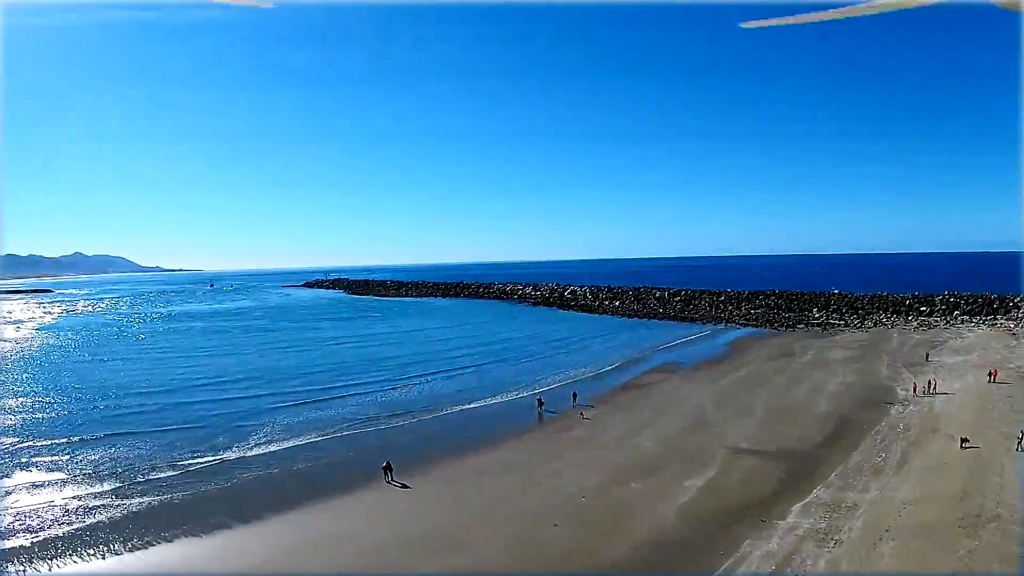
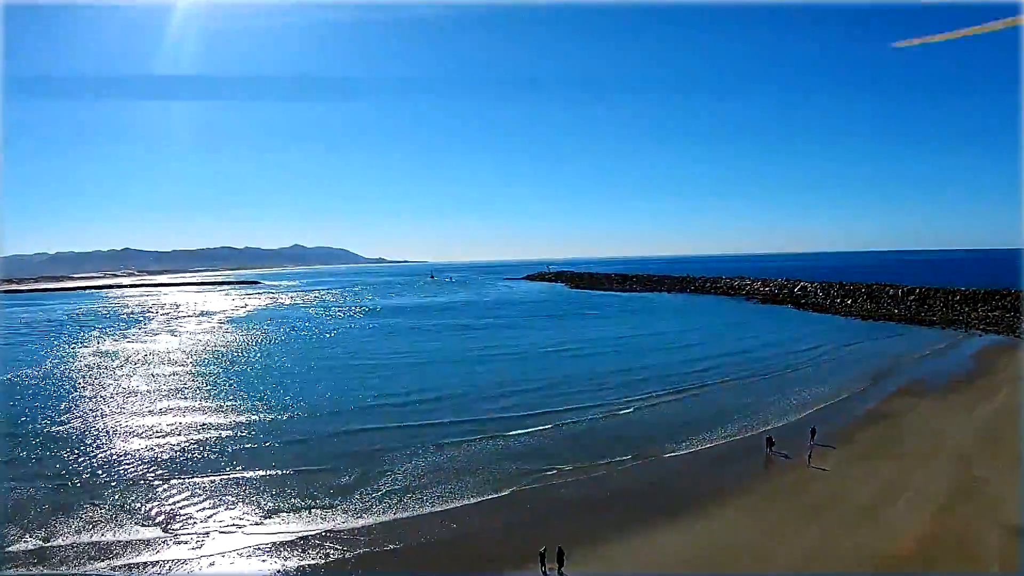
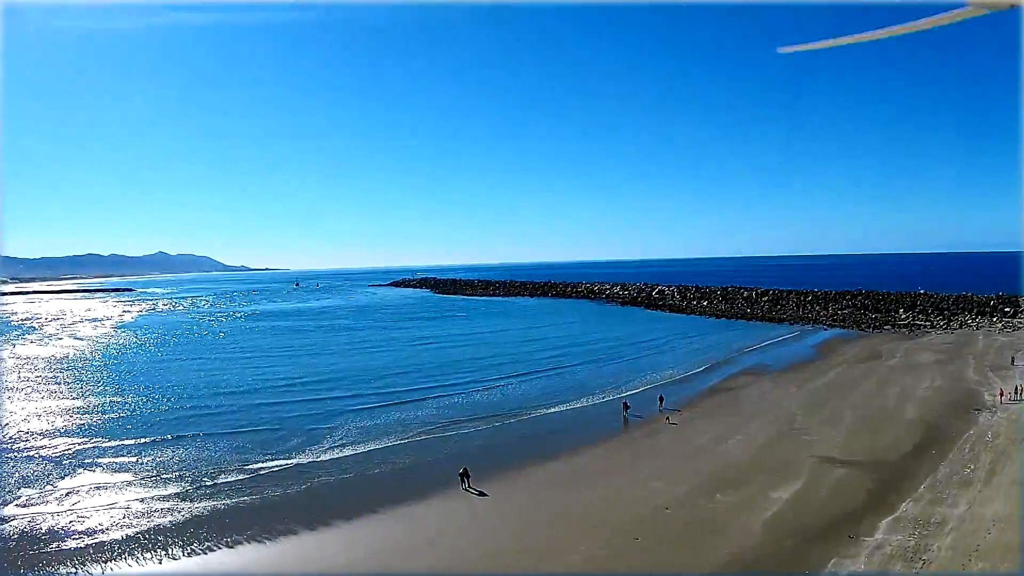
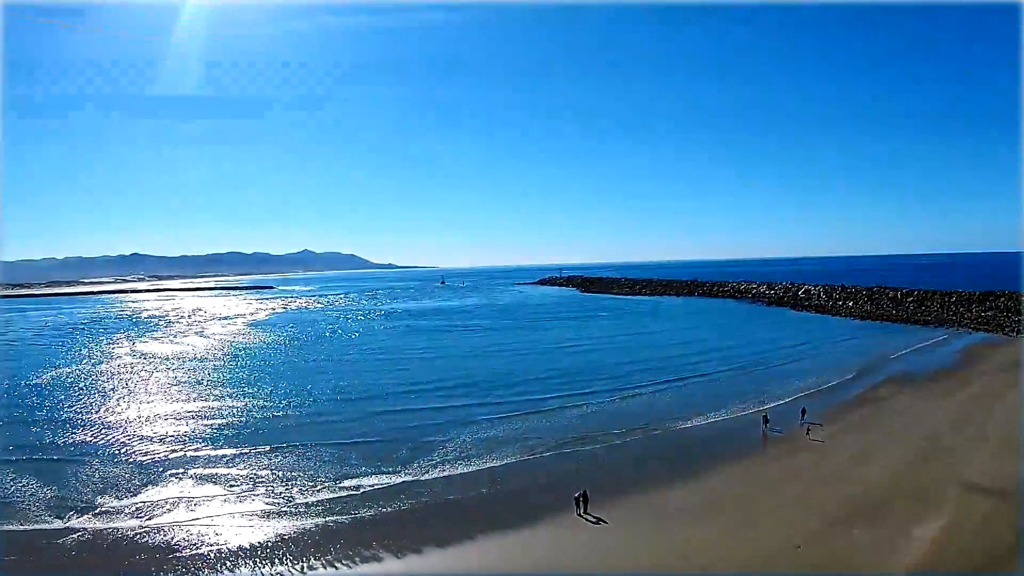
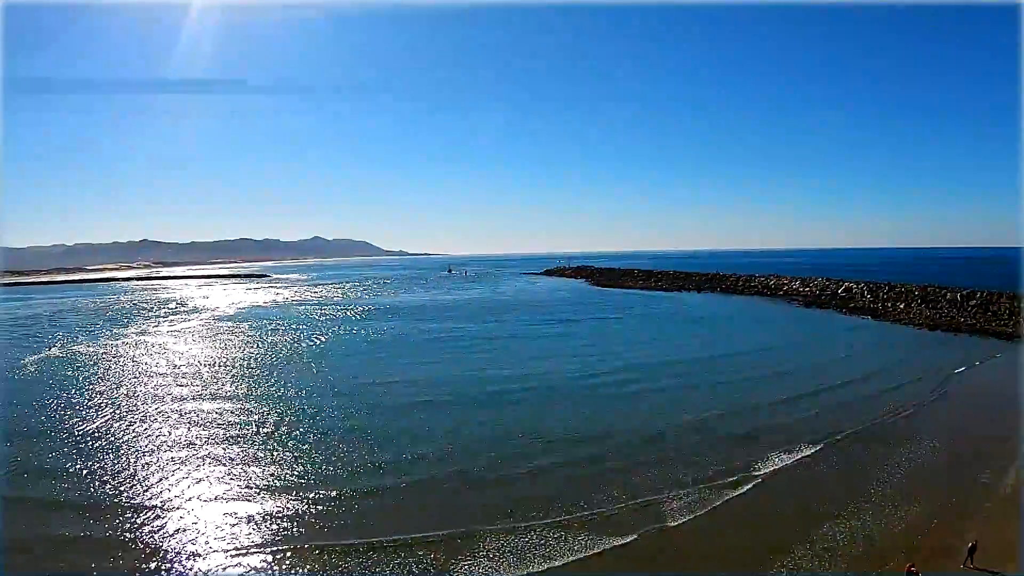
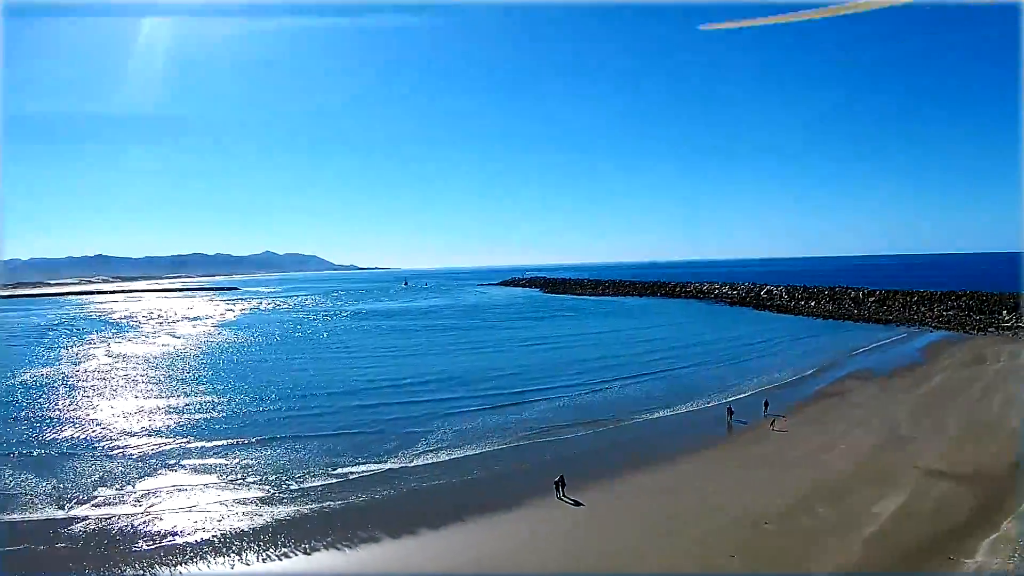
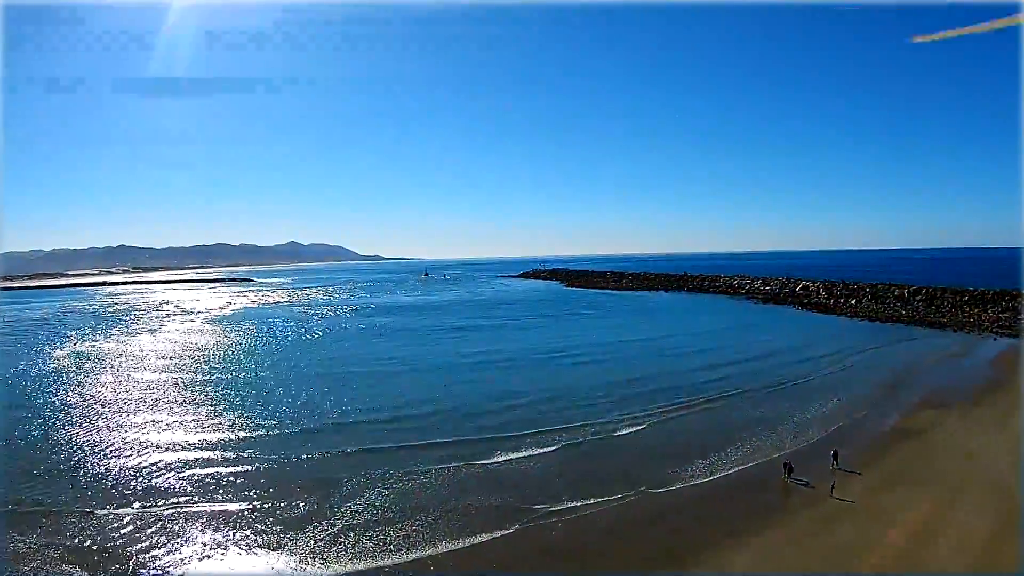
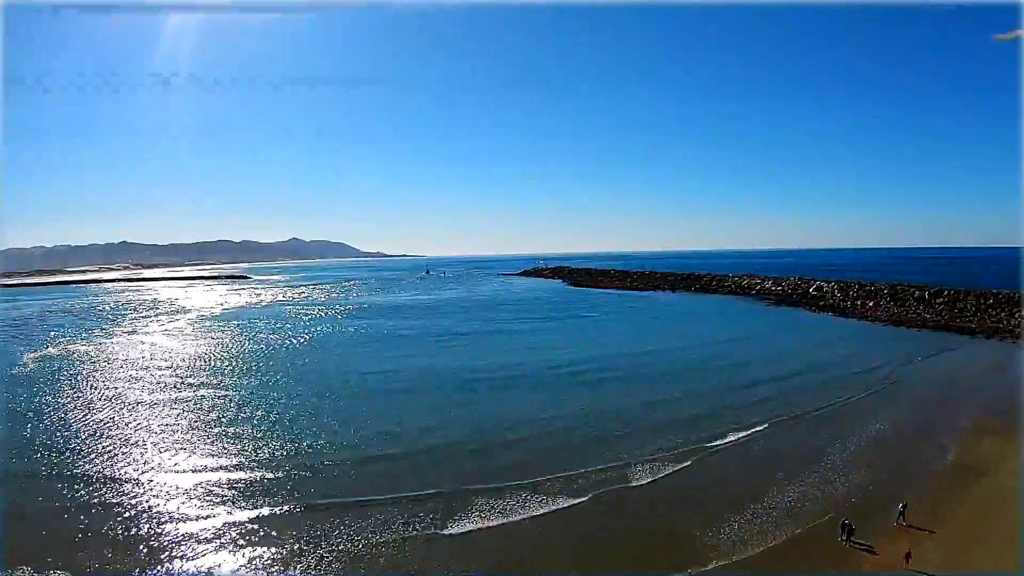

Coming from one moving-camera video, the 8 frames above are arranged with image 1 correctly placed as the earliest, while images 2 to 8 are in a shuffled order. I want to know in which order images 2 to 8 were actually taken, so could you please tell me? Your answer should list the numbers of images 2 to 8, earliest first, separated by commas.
3, 6, 4, 2, 7, 8, 5
